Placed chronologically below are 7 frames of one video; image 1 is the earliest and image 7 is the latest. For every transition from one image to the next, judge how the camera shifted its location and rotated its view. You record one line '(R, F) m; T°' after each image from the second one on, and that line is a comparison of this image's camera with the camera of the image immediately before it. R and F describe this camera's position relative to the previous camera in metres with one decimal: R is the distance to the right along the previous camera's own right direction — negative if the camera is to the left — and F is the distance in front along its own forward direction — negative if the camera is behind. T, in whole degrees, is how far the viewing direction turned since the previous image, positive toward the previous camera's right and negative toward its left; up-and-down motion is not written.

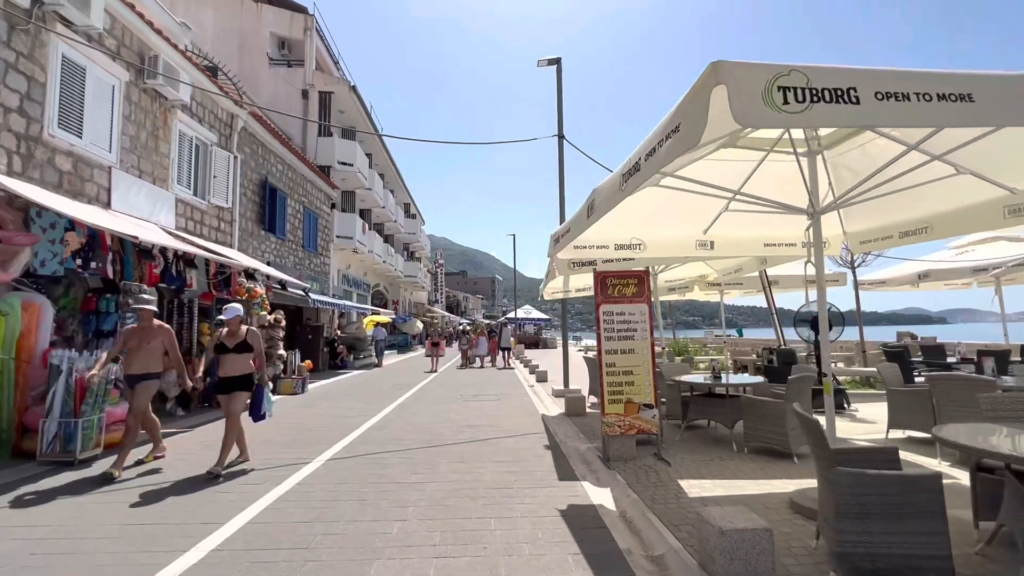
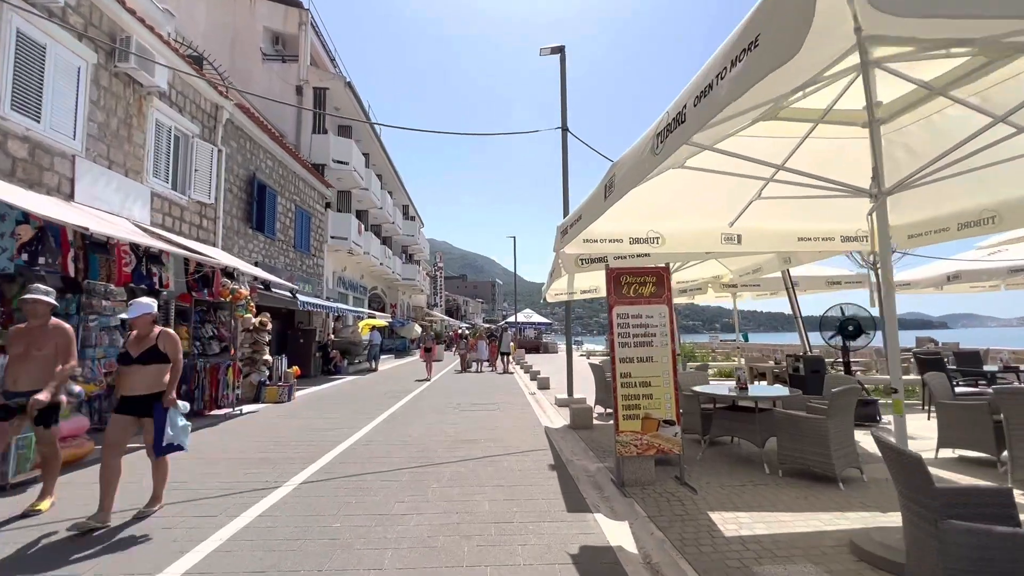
(0.0, +0.7) m; 0°
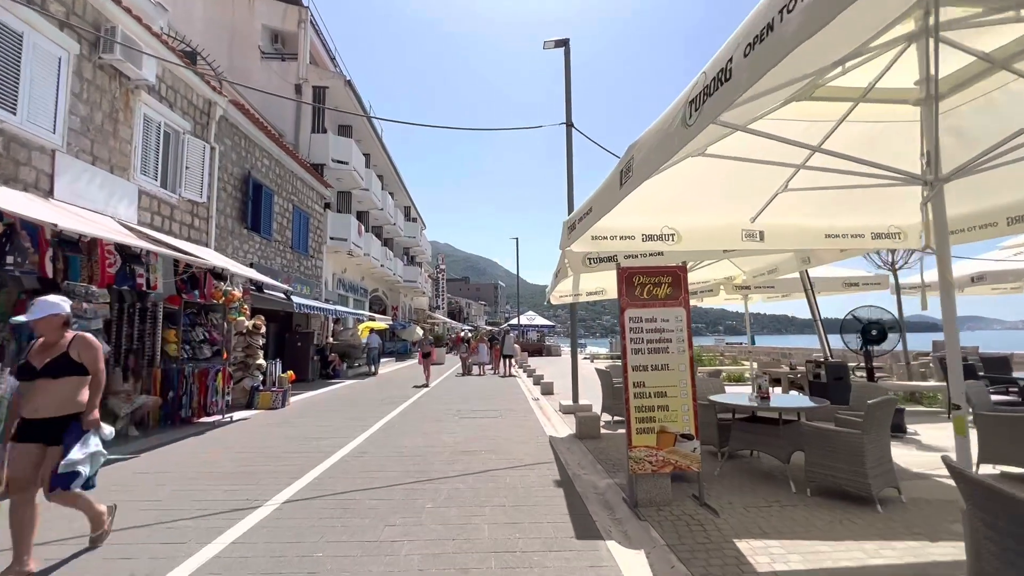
(0.0, +0.4) m; 0°
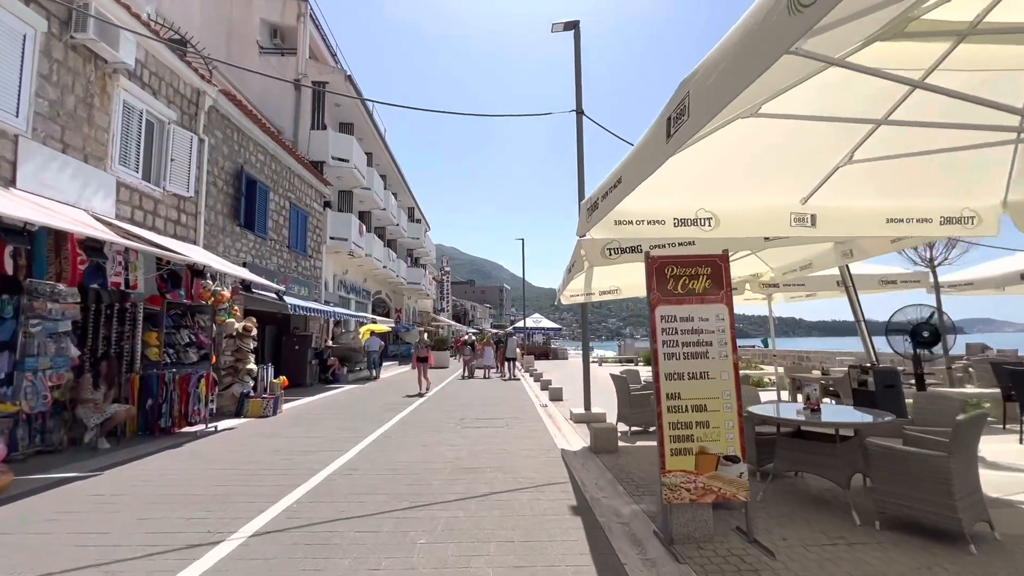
(0.0, +0.7) m; -1°
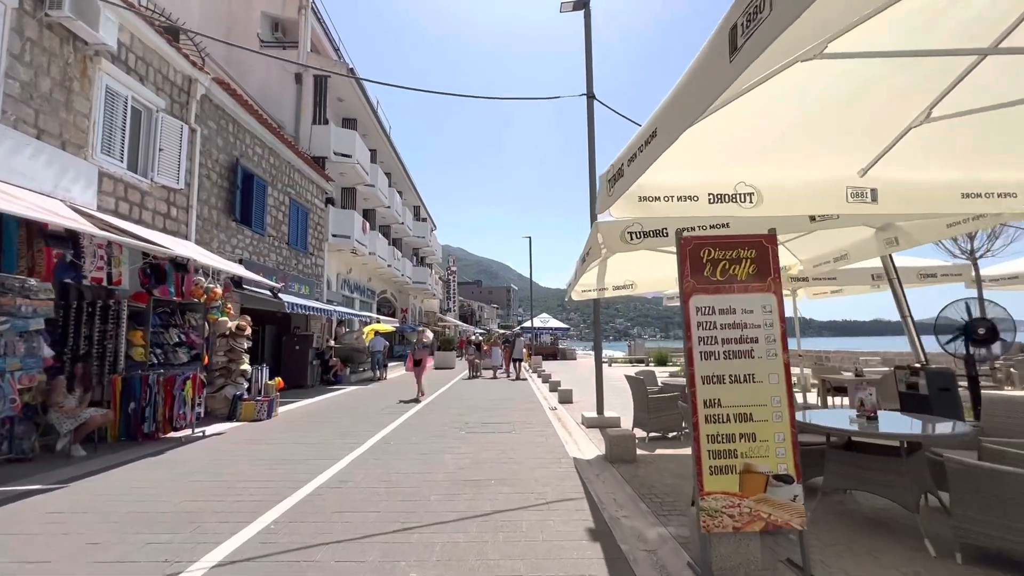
(0.0, +0.6) m; -1°
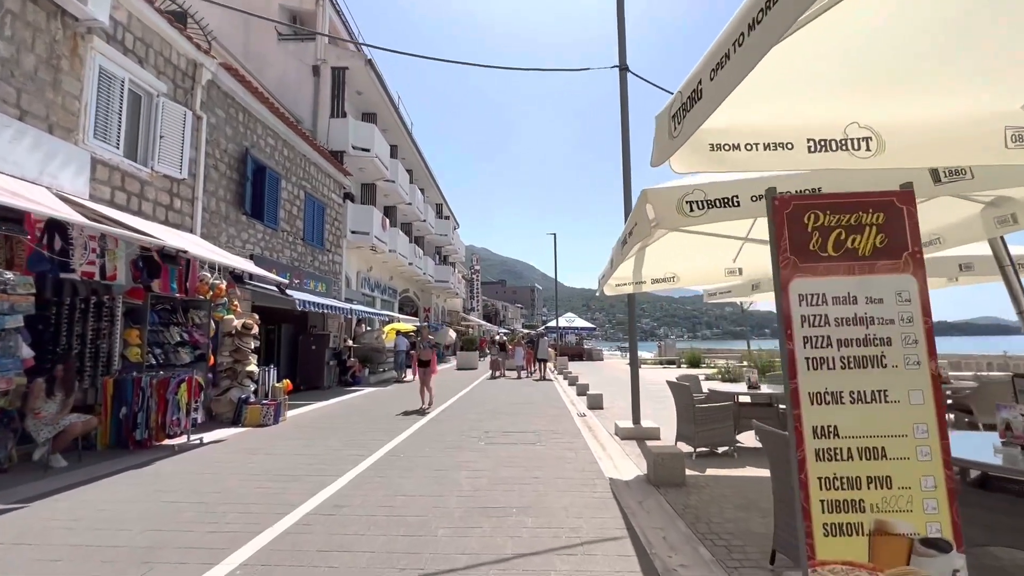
(0.0, +0.9) m; -3°
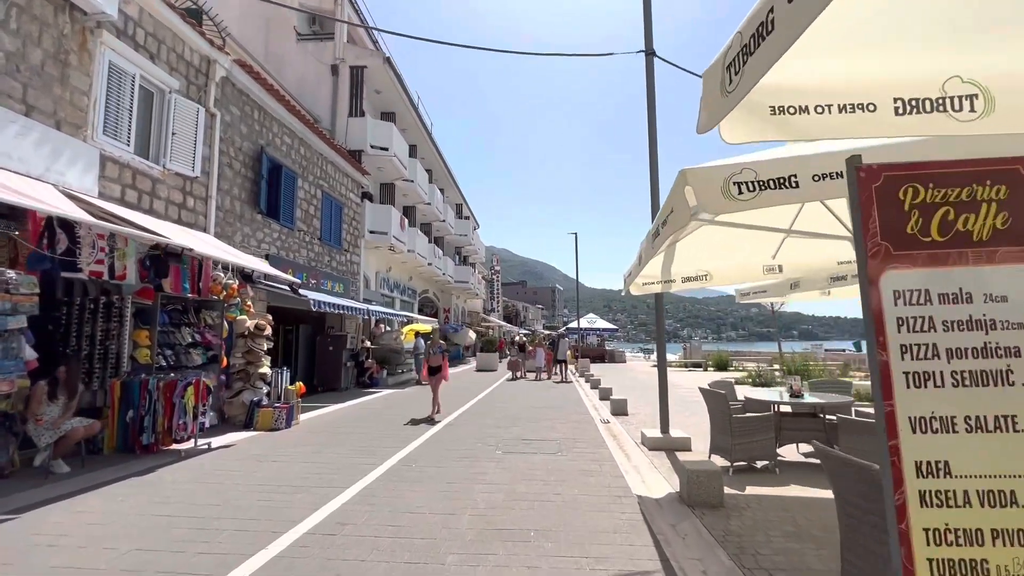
(0.0, +0.4) m; -3°
